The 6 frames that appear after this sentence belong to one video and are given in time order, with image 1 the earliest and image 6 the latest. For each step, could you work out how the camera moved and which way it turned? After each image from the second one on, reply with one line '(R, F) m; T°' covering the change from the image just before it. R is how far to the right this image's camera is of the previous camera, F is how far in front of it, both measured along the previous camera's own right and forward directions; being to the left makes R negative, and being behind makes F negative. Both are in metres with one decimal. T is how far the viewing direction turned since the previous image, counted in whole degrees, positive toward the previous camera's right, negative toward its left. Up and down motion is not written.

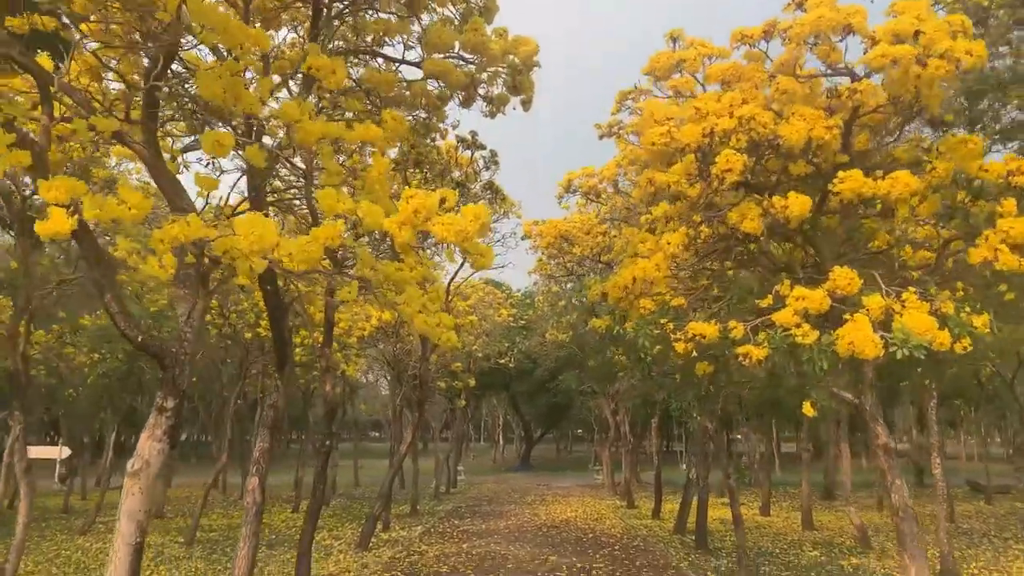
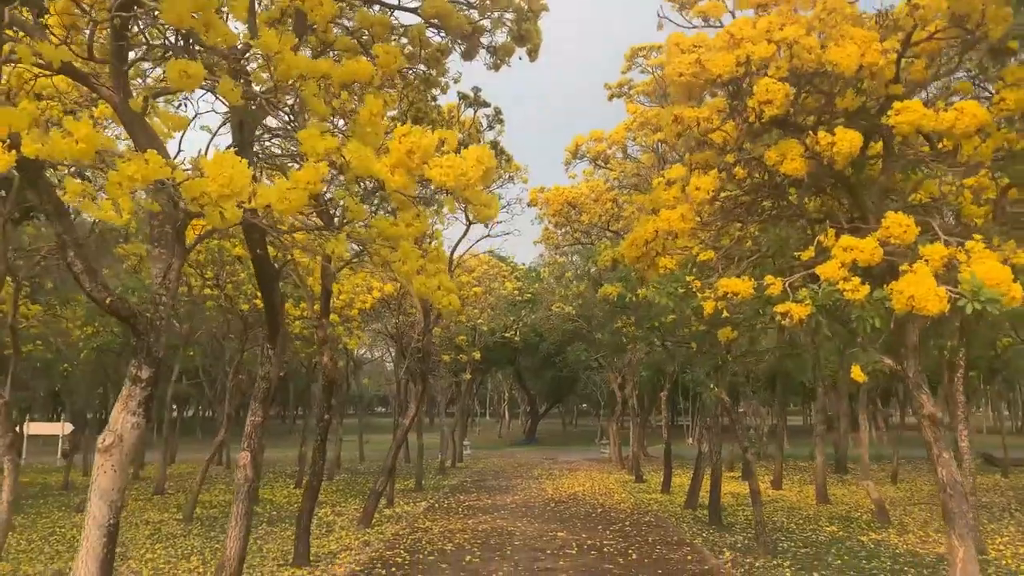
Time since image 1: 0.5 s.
(0.0, +0.4) m; 0°
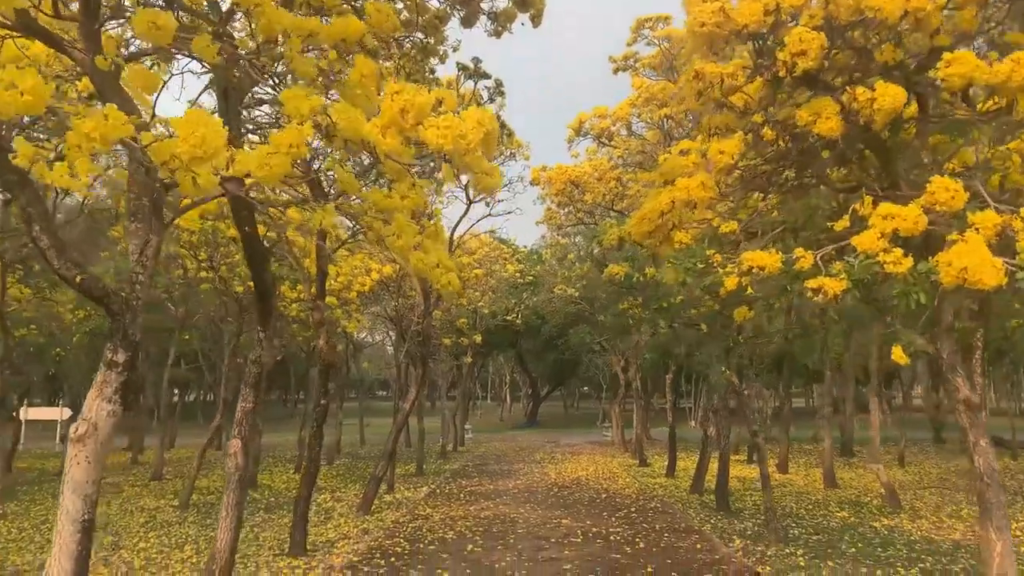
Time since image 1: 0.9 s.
(0.0, +0.3) m; 0°
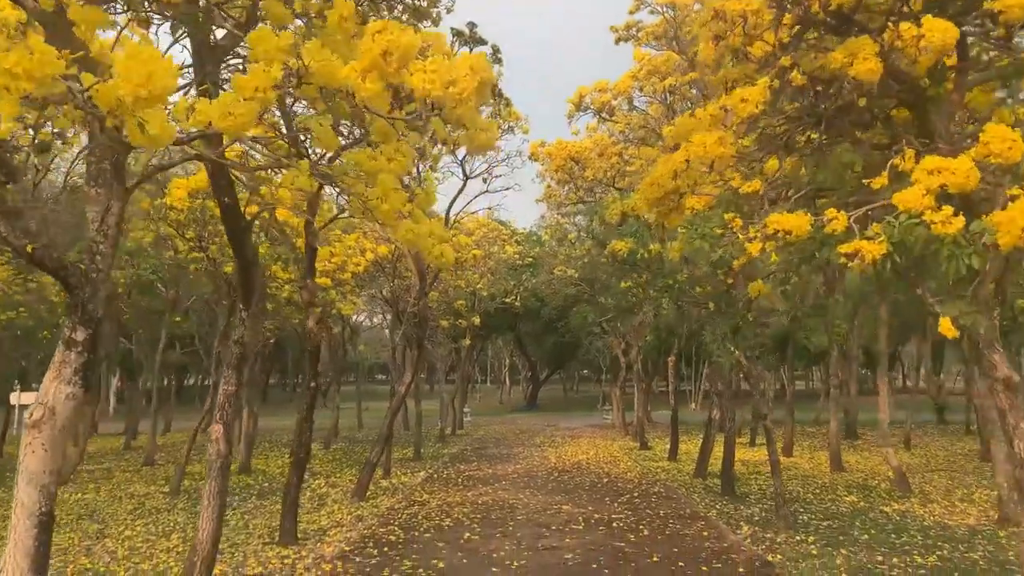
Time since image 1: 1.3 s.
(0.0, +0.3) m; 0°
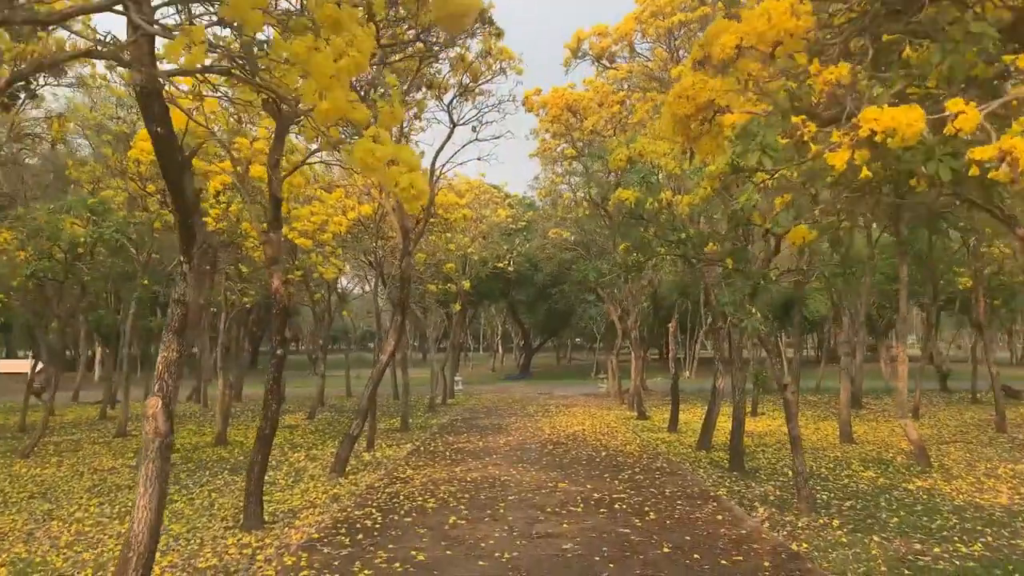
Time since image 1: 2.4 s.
(0.0, +0.8) m; +1°
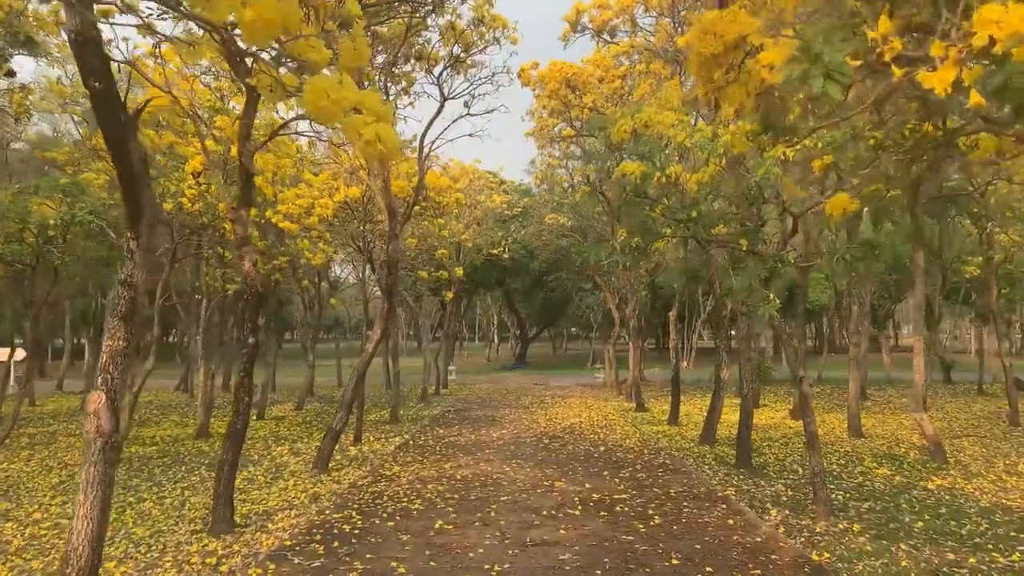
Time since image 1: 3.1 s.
(0.0, +0.5) m; 0°
